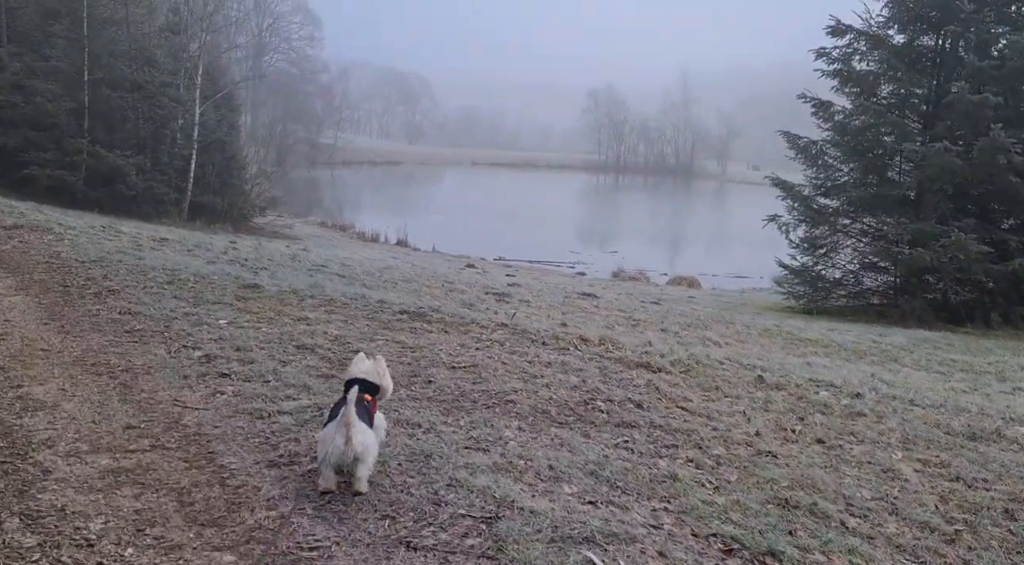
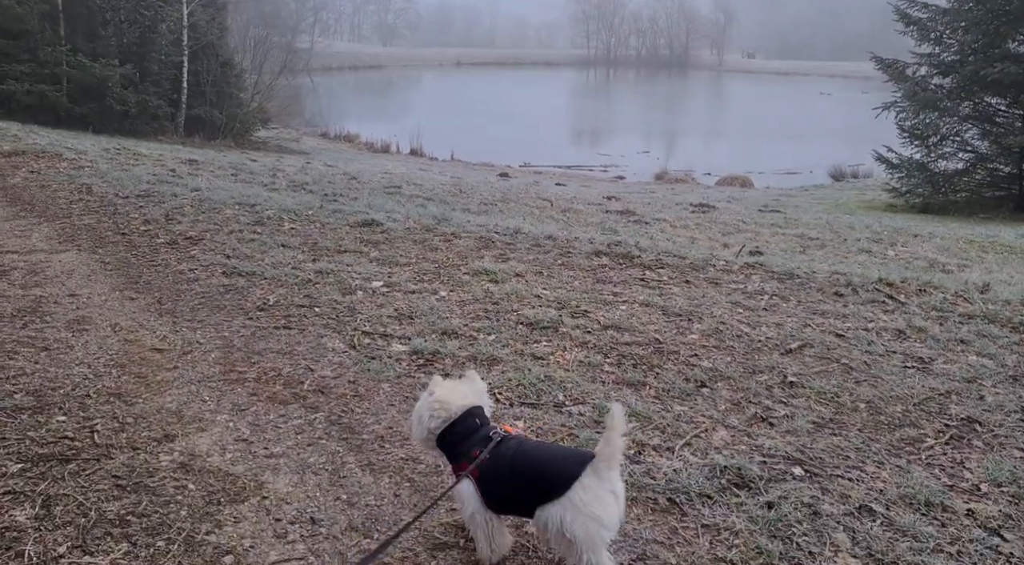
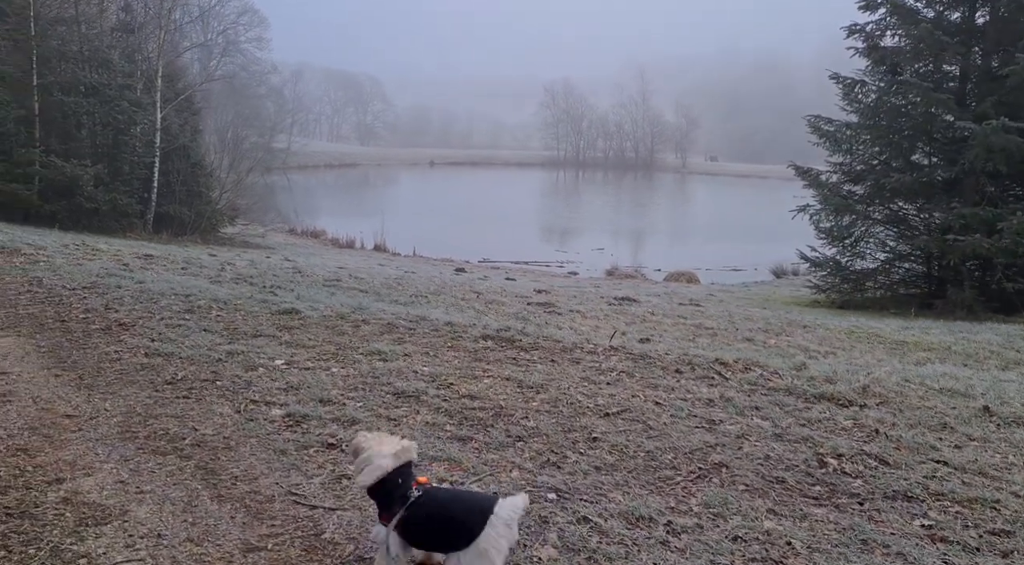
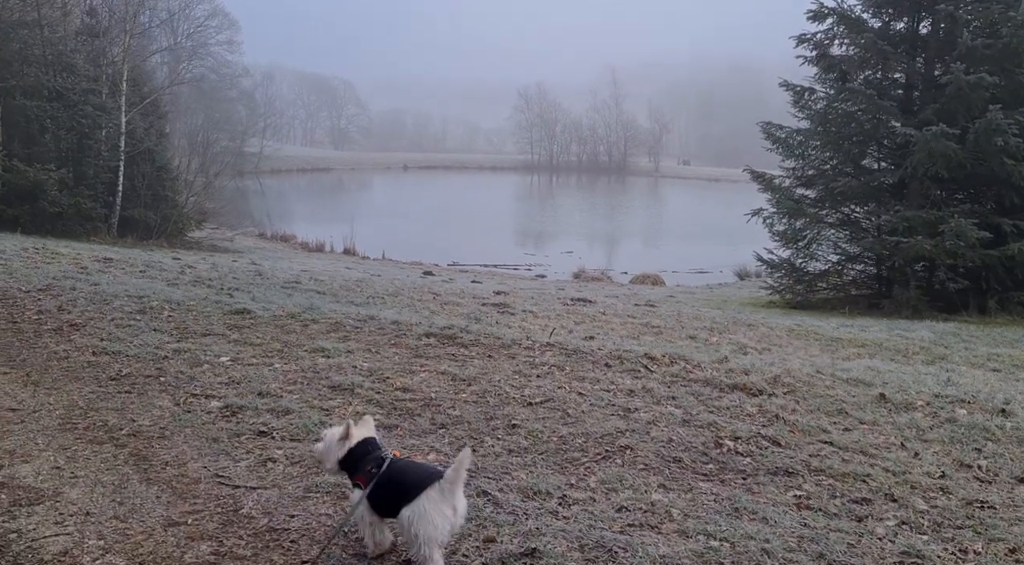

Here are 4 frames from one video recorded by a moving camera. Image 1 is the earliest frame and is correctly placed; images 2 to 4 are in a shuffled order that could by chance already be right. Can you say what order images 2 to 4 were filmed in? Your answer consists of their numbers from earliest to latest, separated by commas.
4, 3, 2
